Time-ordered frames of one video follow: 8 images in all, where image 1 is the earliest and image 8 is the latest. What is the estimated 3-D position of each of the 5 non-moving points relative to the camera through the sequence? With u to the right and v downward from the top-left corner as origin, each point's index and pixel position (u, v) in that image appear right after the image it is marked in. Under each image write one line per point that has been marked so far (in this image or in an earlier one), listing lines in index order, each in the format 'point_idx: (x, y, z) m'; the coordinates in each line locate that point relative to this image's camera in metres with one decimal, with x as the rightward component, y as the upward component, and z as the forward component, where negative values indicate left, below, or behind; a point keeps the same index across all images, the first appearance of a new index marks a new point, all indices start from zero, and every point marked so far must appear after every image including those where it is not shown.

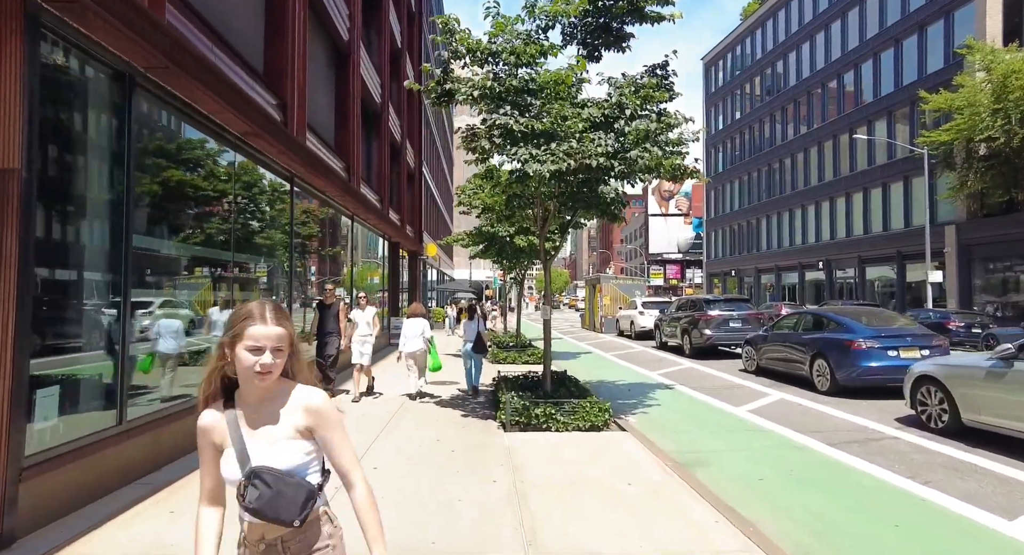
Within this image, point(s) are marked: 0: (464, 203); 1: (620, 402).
0: (-1.3, +2.1, +16.6) m
1: (+1.8, -2.2, +10.0) m
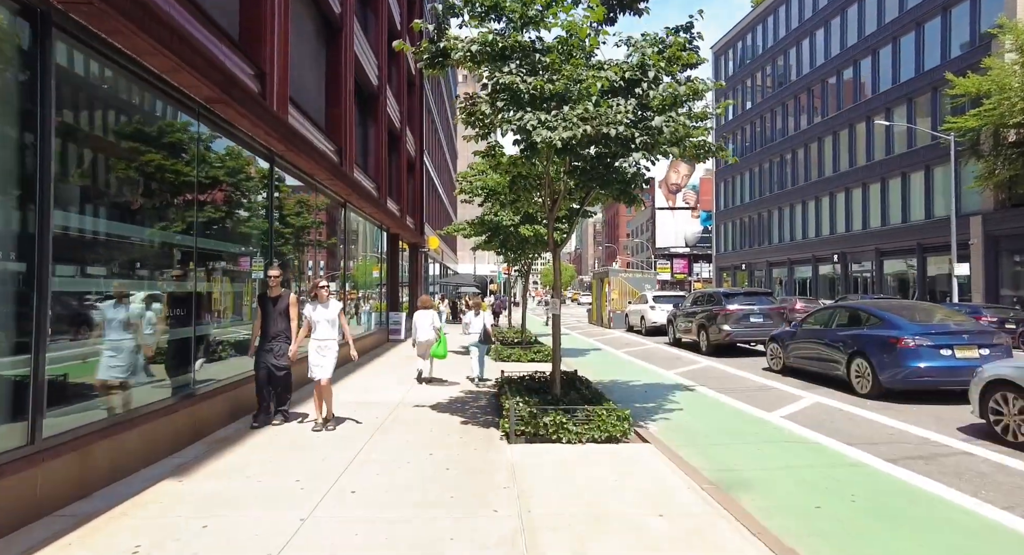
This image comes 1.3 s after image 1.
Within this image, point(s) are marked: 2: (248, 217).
0: (-1.2, +2.3, +15.6) m
1: (+1.9, -2.0, +9.0) m
2: (-4.1, +0.9, +8.9) m
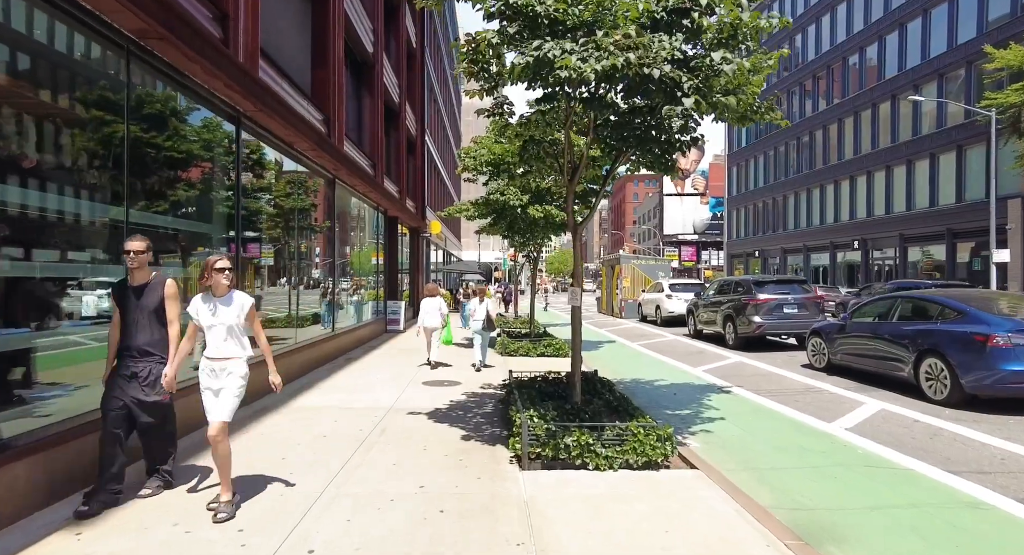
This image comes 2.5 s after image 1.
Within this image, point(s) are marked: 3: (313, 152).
0: (-1.0, +2.7, +14.2) m
1: (+2.1, -1.8, +7.7) m
2: (-4.0, +1.1, +7.6) m
3: (-3.7, +2.3, +11.0) m
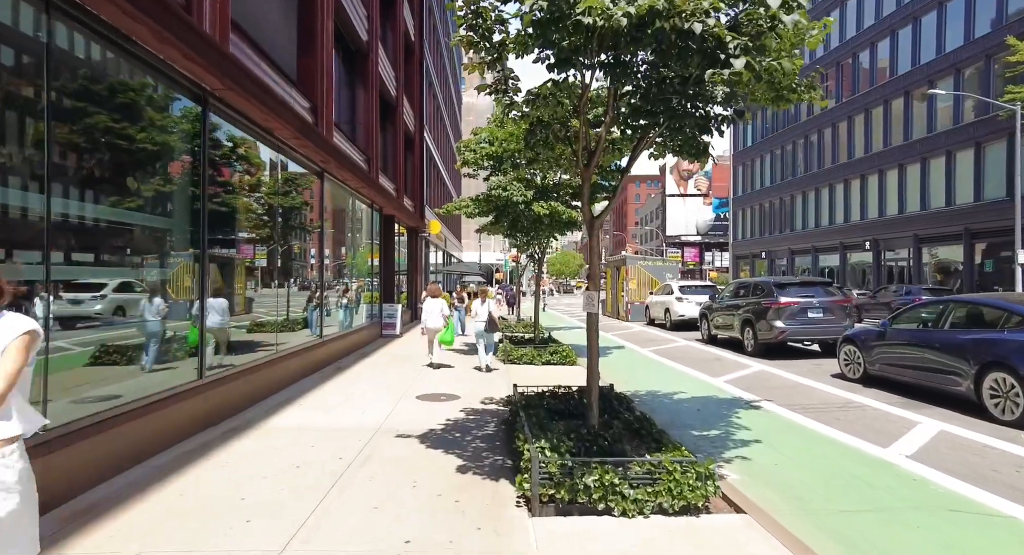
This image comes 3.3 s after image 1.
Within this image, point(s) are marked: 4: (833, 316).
0: (-0.9, +2.6, +13.2) m
1: (+2.1, -1.8, +6.7) m
2: (-3.9, +1.1, +6.6) m
3: (-3.6, +2.3, +10.1) m
4: (+6.8, -0.8, +12.4) m
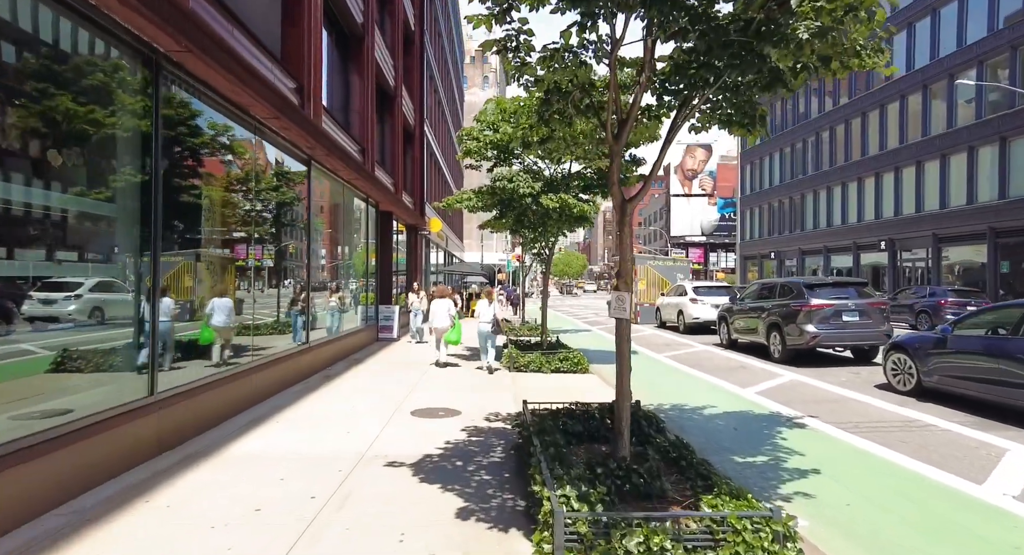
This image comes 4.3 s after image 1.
0: (-0.8, +2.7, +12.2) m
1: (+2.2, -1.8, +5.6) m
2: (-3.8, +1.1, +5.6) m
3: (-3.5, +2.3, +9.0) m
4: (+6.9, -0.8, +11.3) m
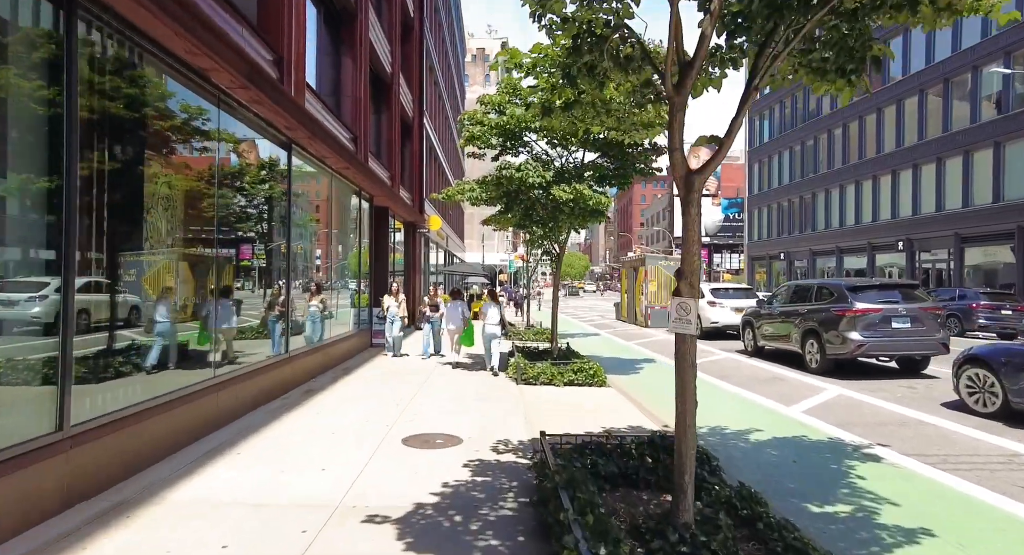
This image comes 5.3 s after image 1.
0: (-0.7, +2.6, +10.9) m
1: (+2.3, -1.8, +4.4) m
2: (-3.7, +1.1, +4.3) m
3: (-3.4, +2.3, +7.8) m
4: (+7.0, -0.8, +10.1) m
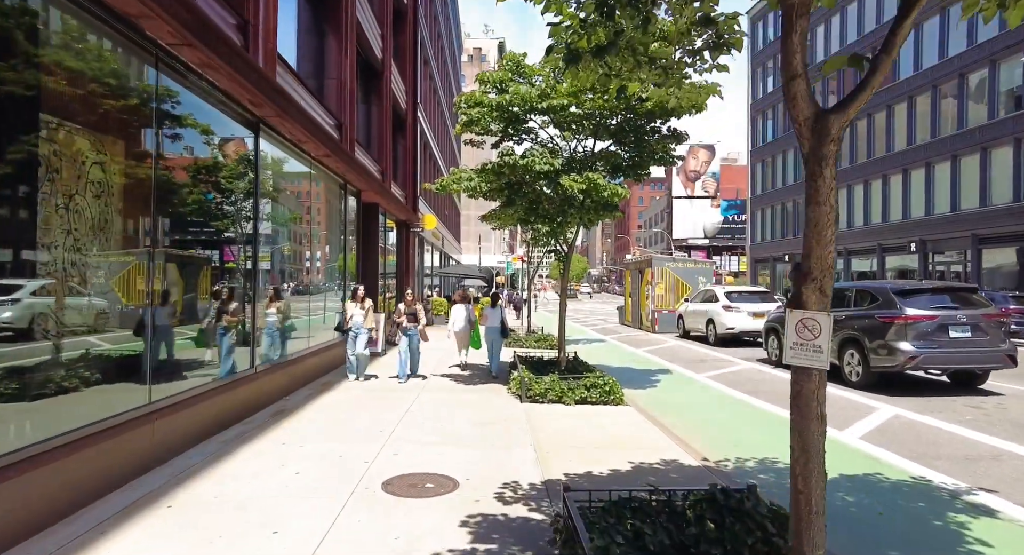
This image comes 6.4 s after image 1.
0: (-0.6, +2.6, +9.7) m
1: (+2.4, -1.8, +3.1) m
2: (-3.6, +1.1, +3.0) m
3: (-3.3, +2.3, +6.5) m
4: (+7.1, -0.9, +8.8) m
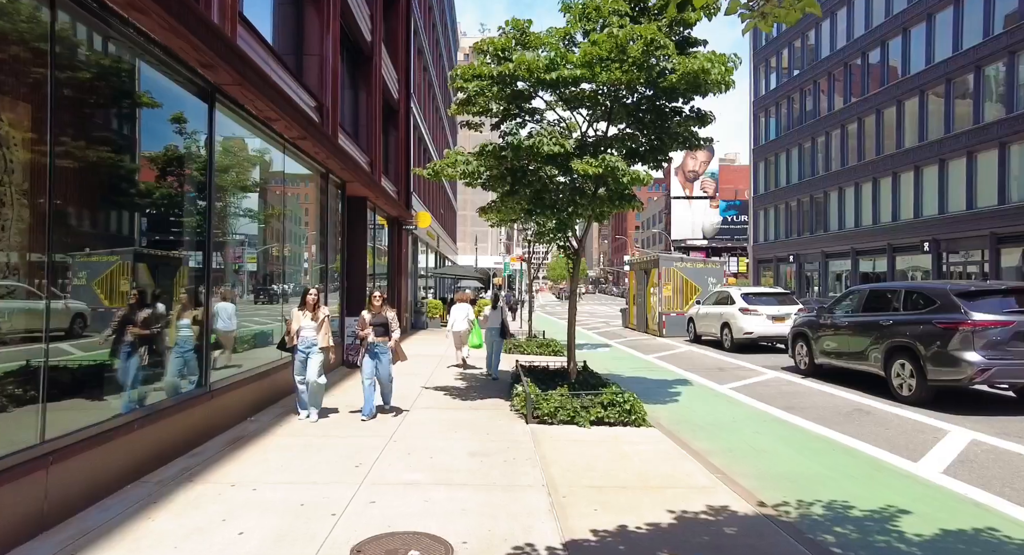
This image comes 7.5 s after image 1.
0: (-0.6, +2.6, +8.4) m
1: (+2.5, -1.8, +1.9) m
2: (-3.5, +1.1, +1.8) m
3: (-3.3, +2.3, +5.2) m
4: (+7.1, -0.9, +7.6) m
